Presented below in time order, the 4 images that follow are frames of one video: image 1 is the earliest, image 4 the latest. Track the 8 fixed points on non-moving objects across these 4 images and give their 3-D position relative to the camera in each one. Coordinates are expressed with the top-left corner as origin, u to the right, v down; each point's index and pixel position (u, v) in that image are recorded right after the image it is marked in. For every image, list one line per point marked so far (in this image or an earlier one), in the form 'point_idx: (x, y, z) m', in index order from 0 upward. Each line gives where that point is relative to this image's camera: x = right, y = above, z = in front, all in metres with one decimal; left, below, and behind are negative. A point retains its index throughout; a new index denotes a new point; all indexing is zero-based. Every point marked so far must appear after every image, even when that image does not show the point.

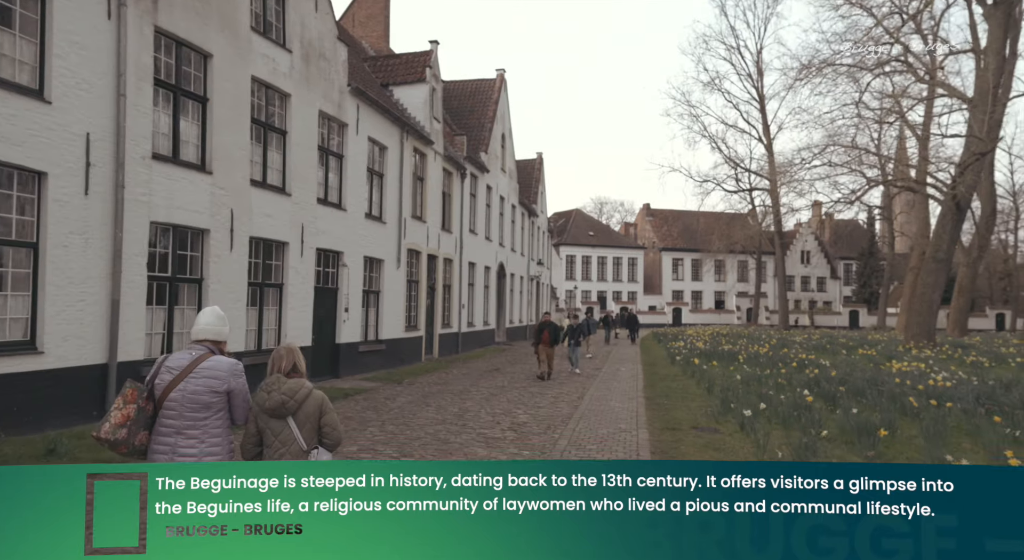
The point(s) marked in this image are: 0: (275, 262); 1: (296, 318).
0: (-4.3, +0.3, +12.3) m
1: (-4.0, -0.7, +12.8) m
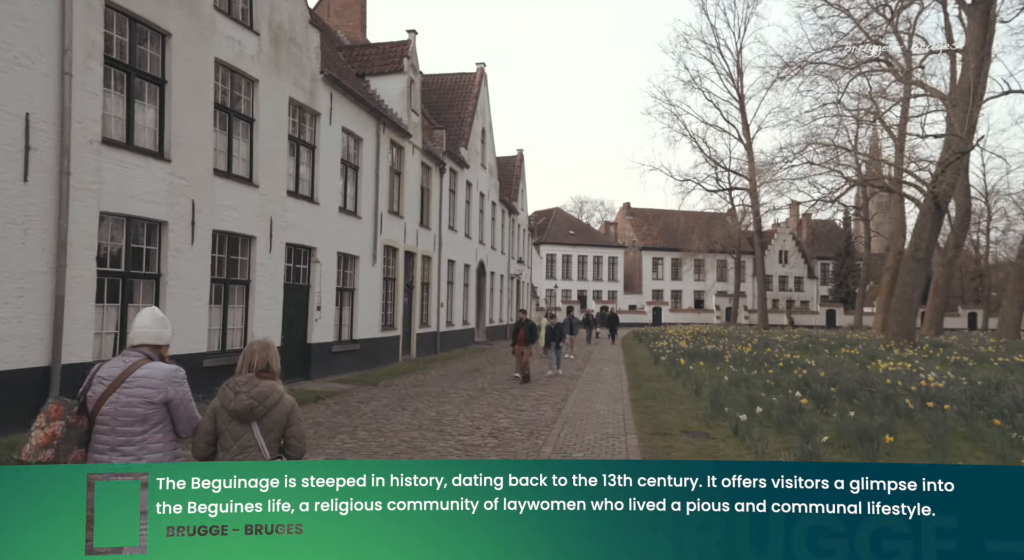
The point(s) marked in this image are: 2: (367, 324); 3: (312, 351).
0: (-4.6, +0.4, +11.6) m
1: (-4.4, -0.7, +12.1) m
2: (-3.5, -1.1, +16.8) m
3: (-4.0, -1.4, +13.9) m
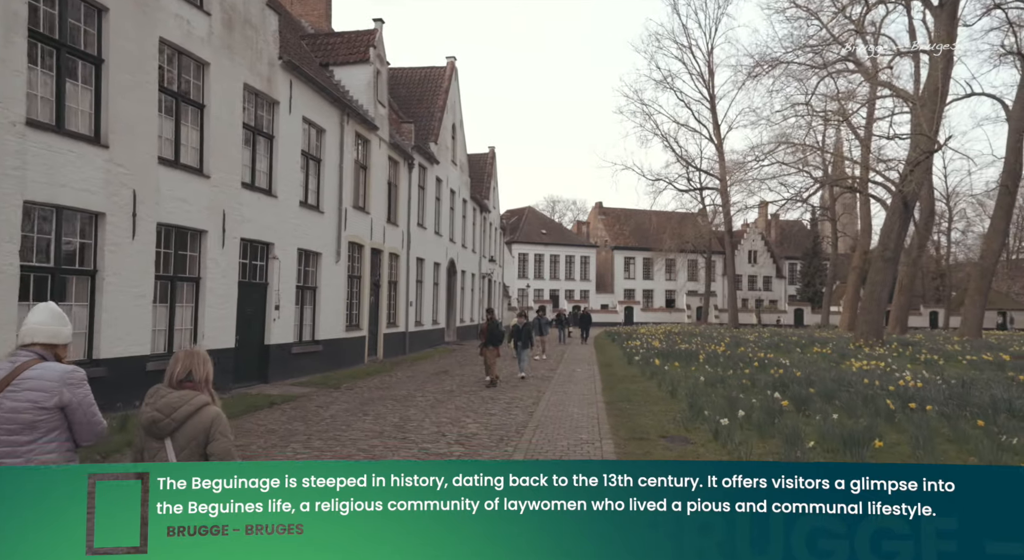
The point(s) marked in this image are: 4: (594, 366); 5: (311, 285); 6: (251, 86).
0: (-5.1, +0.4, +10.9) m
1: (-4.9, -0.6, +11.3) m
2: (-4.2, -1.0, +16.1) m
3: (-4.6, -1.4, +13.2) m
4: (+2.3, -2.4, +19.3) m
5: (-4.5, -0.1, +15.3) m
6: (-4.7, +3.5, +12.3) m
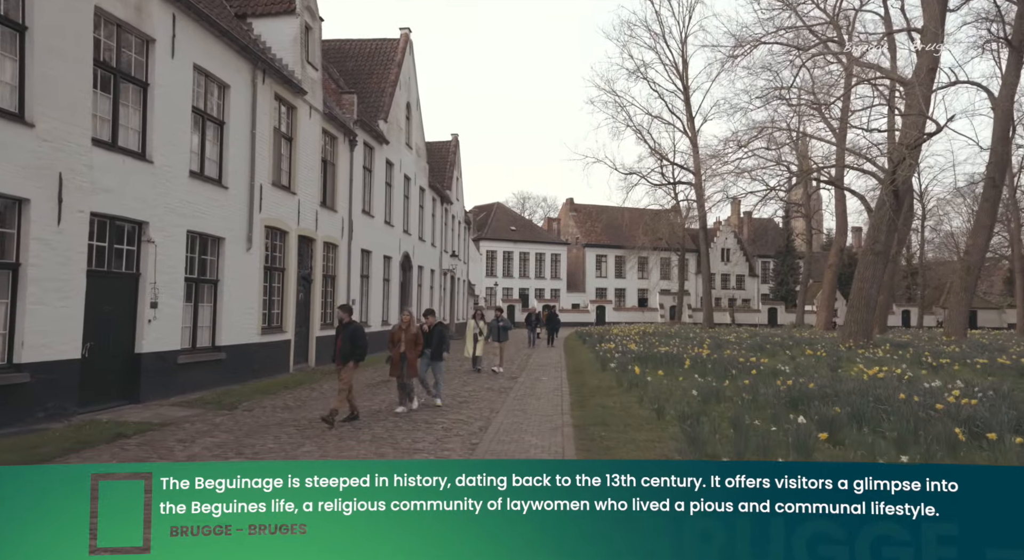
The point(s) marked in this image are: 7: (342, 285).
0: (-5.8, +0.6, +7.9) m
1: (-5.6, -0.5, +8.4) m
2: (-5.2, -0.9, +13.1) m
3: (-5.5, -1.2, +10.2) m
4: (+1.2, -2.3, +16.6) m
5: (-5.4, +0.1, +12.4) m
6: (-5.5, +3.6, +9.3) m
7: (-4.7, -0.1, +19.3) m
